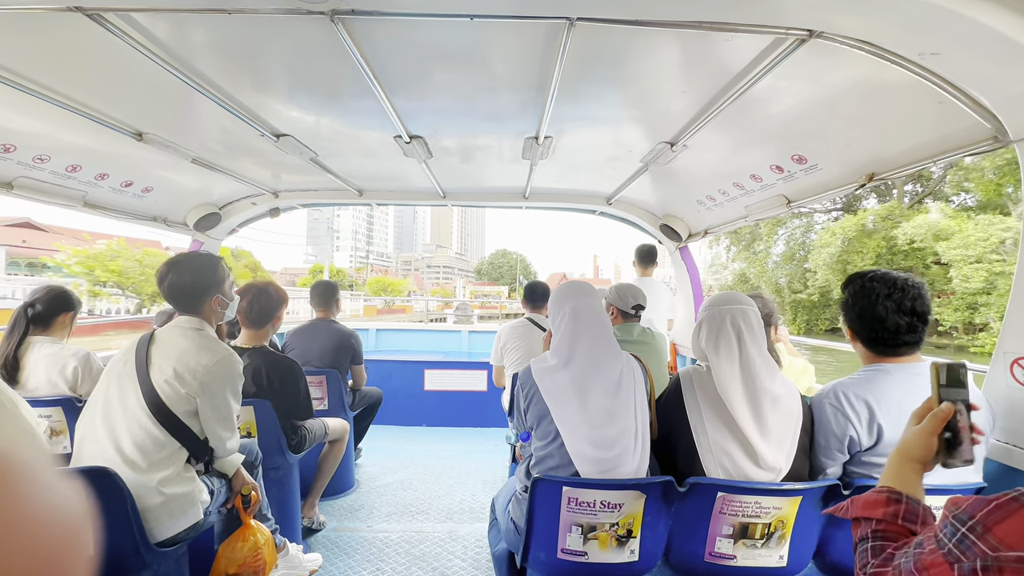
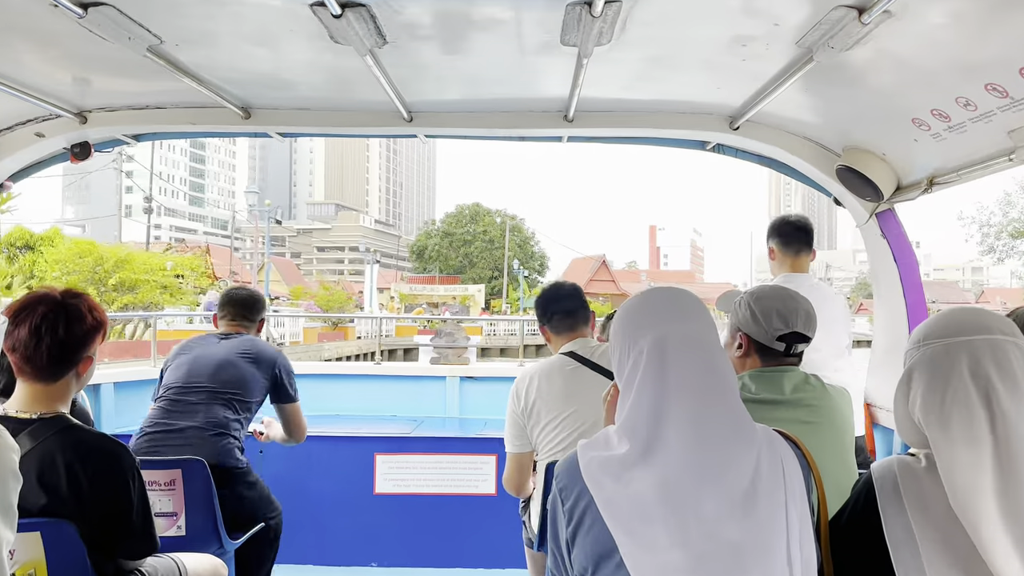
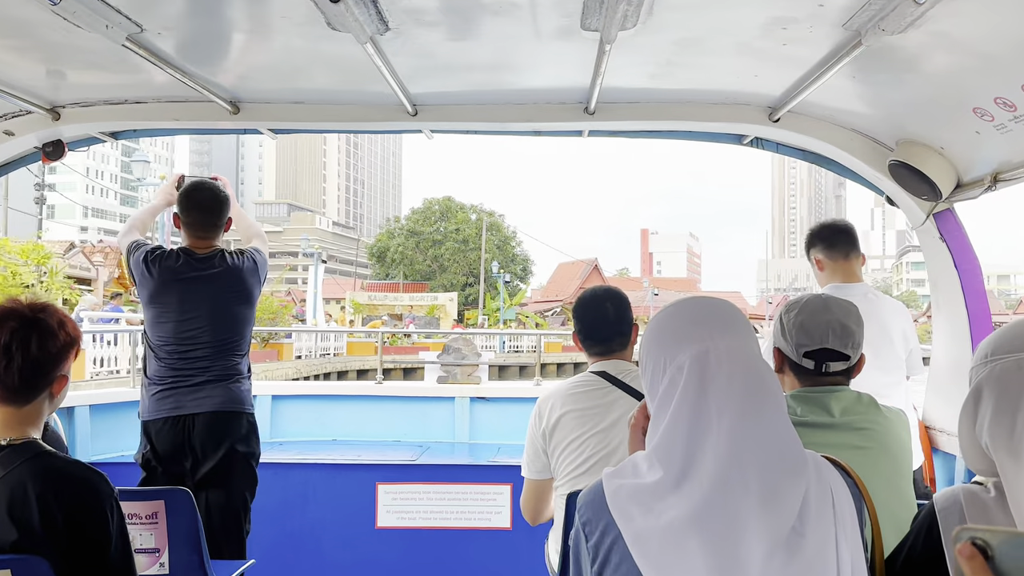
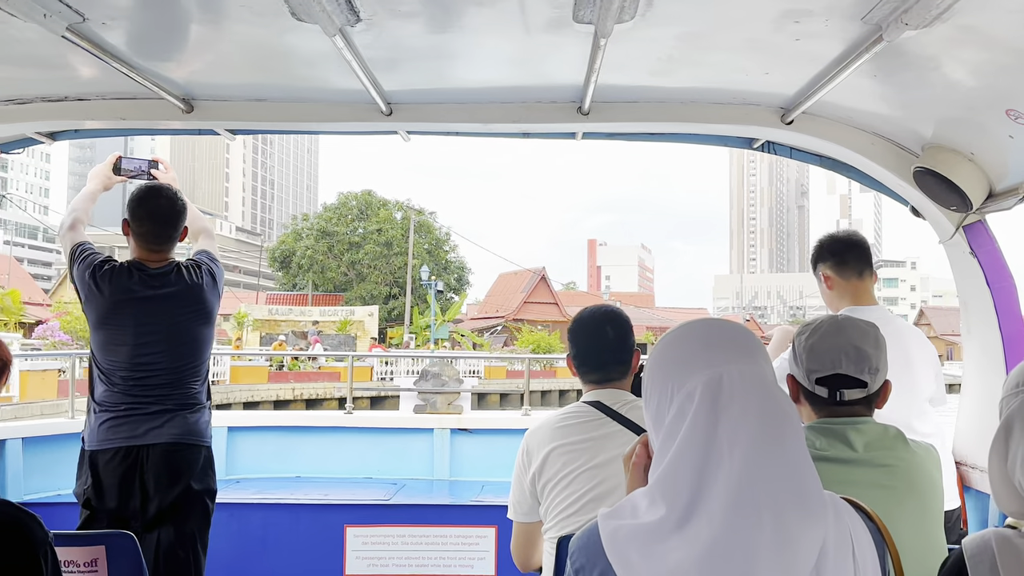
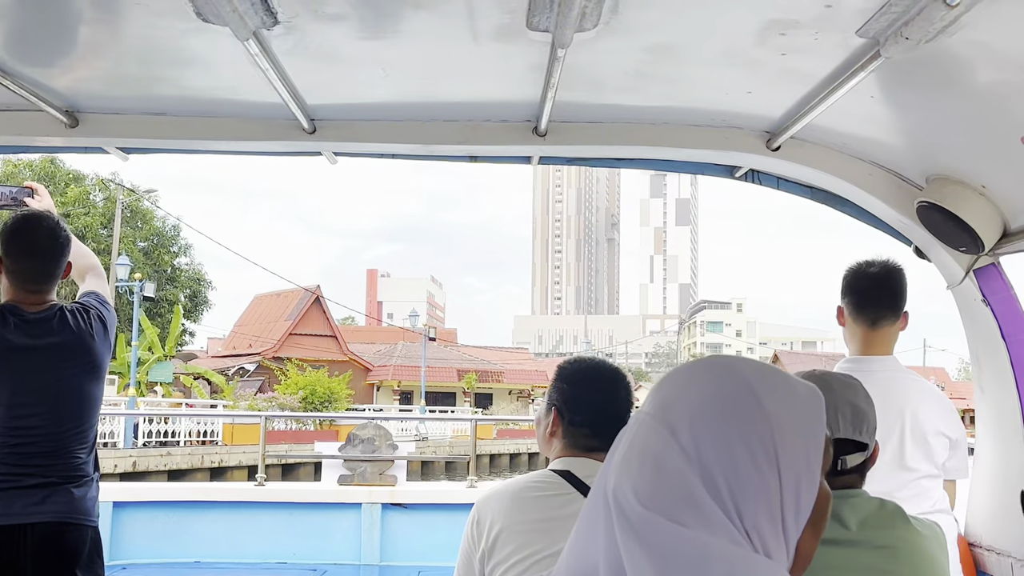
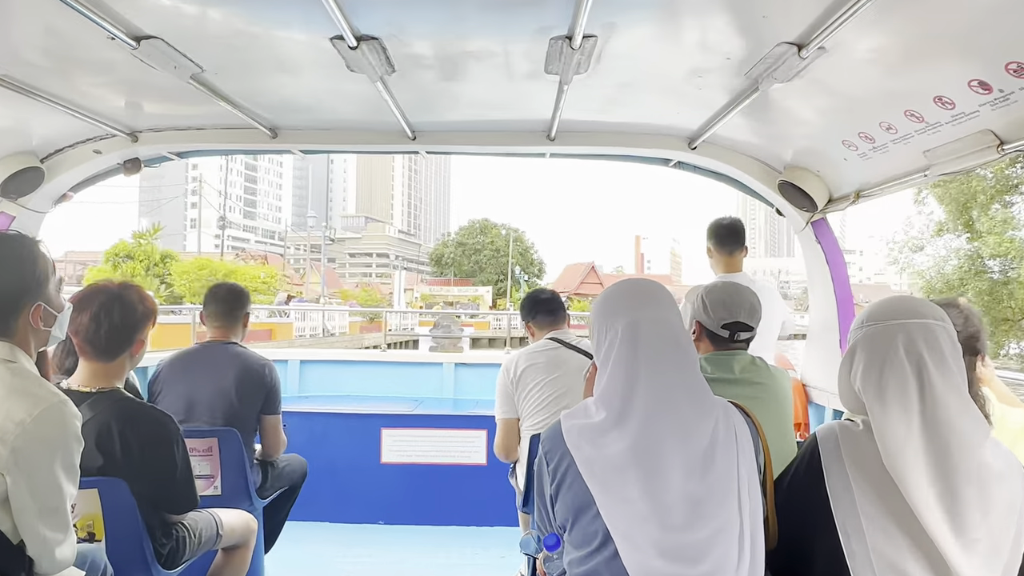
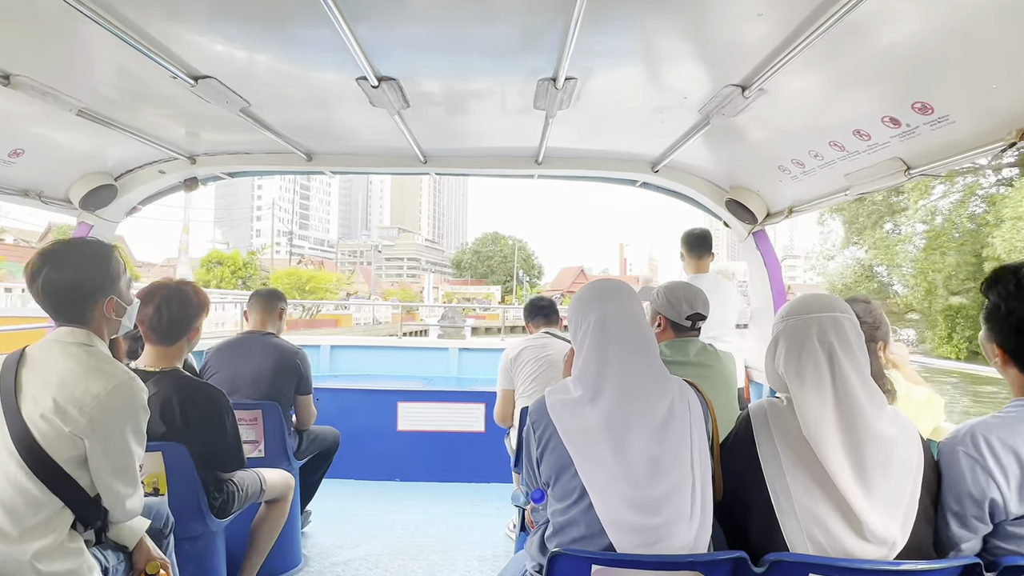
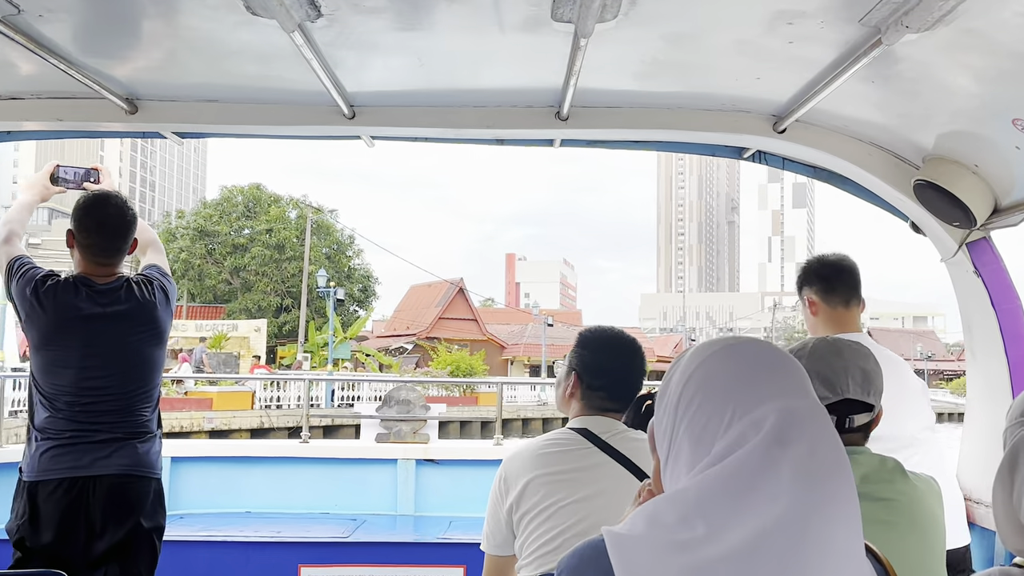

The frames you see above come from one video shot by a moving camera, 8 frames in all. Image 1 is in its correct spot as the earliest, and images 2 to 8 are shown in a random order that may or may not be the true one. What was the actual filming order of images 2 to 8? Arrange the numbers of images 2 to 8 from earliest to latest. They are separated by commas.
7, 6, 2, 3, 4, 8, 5
